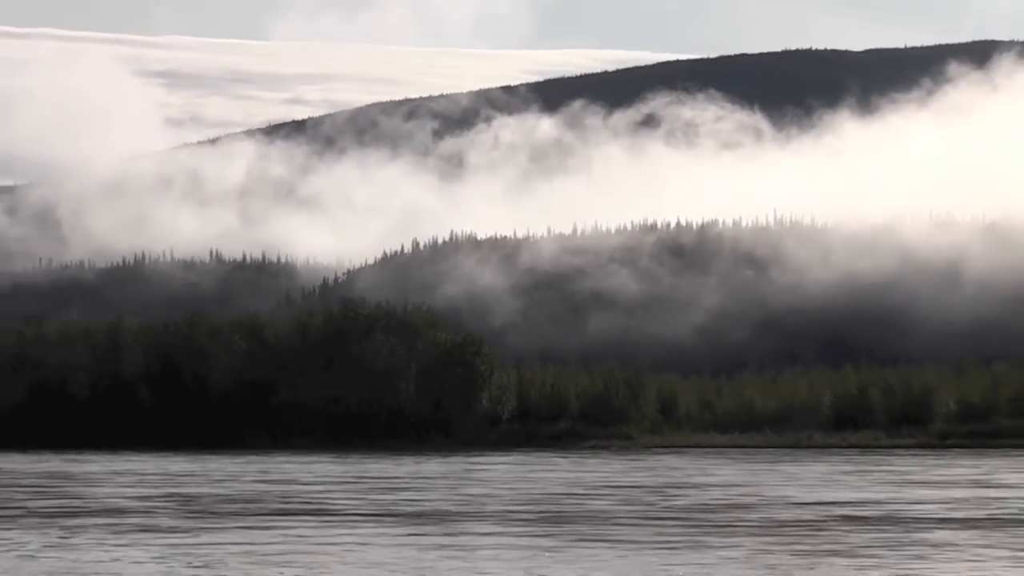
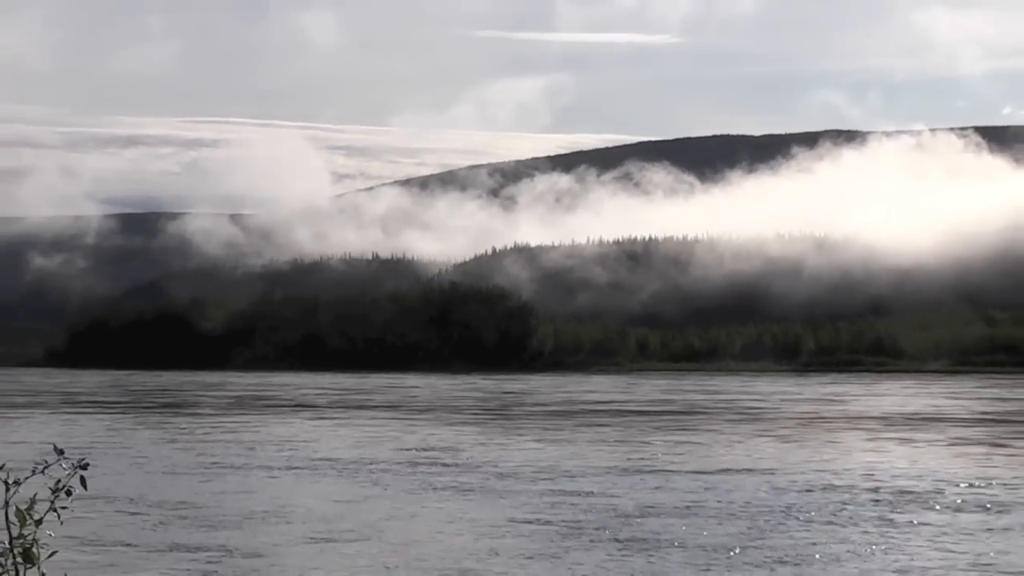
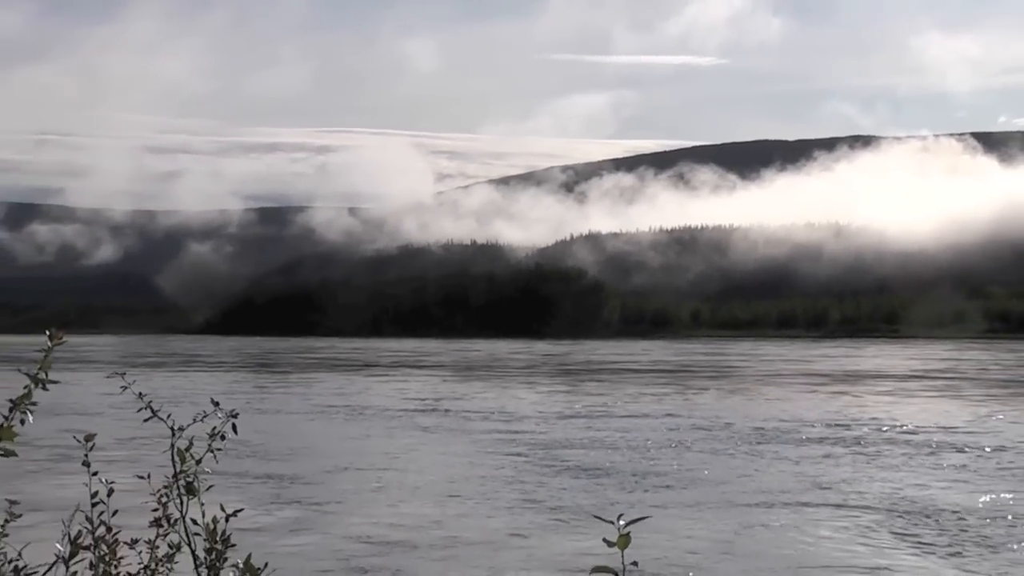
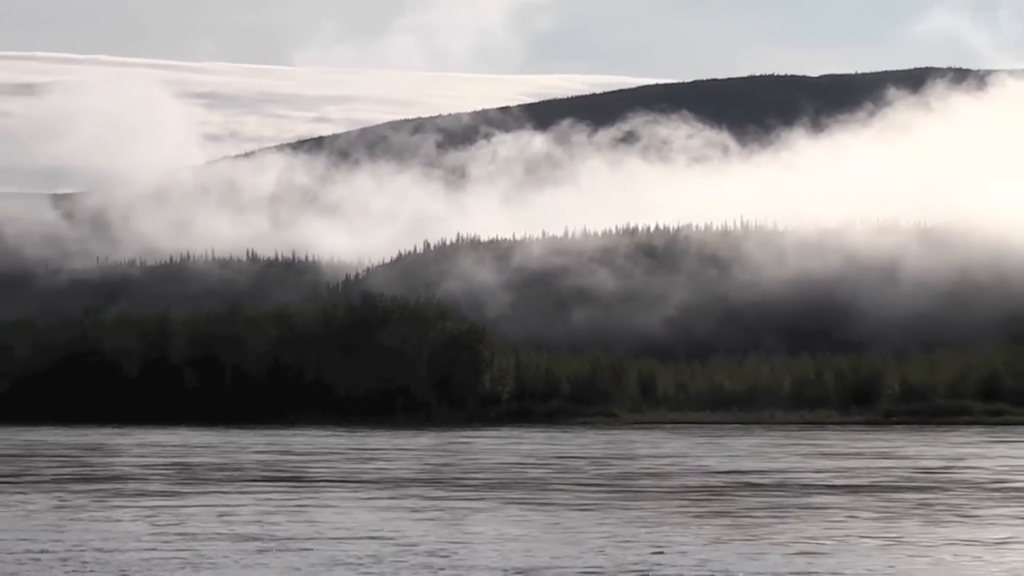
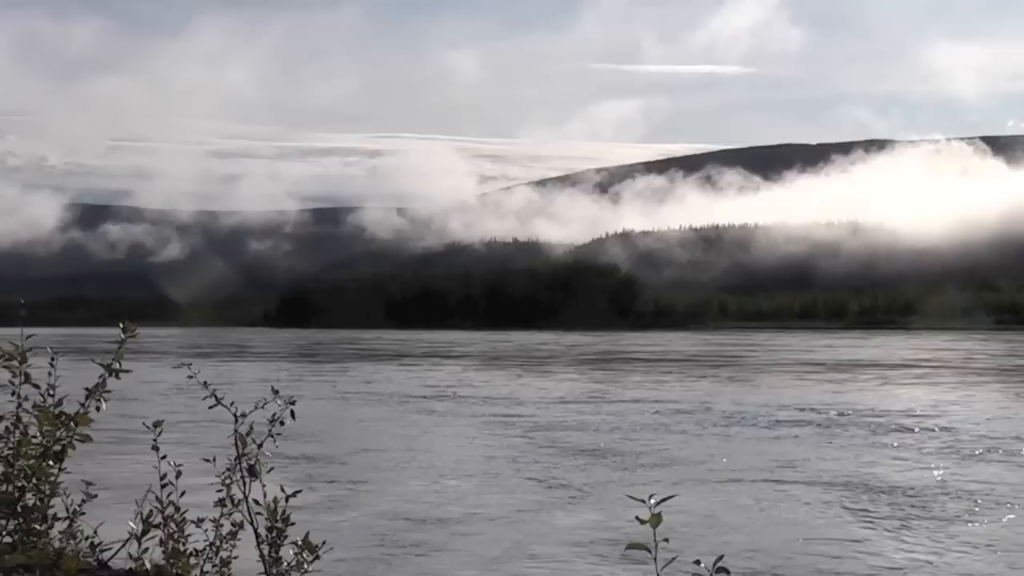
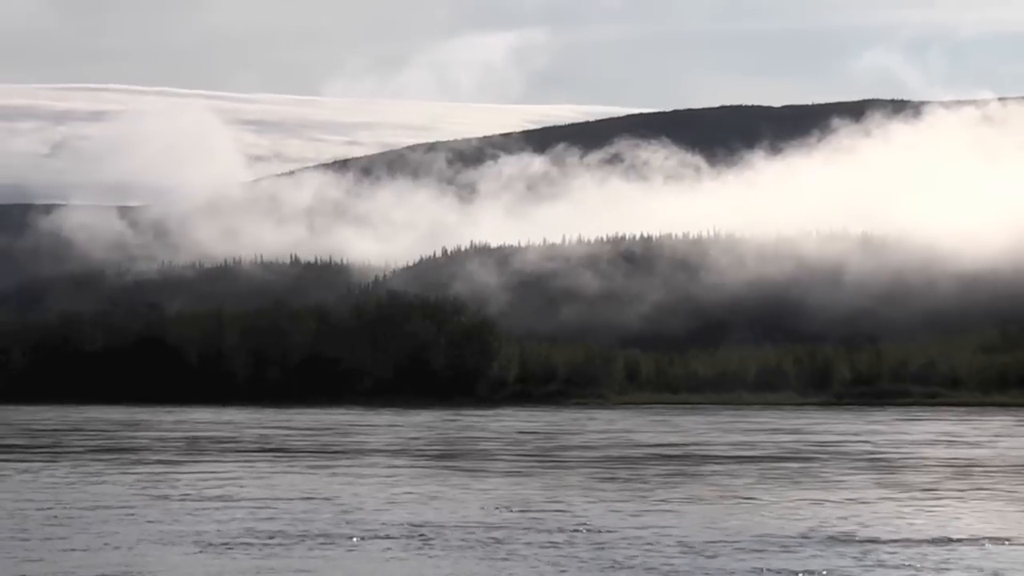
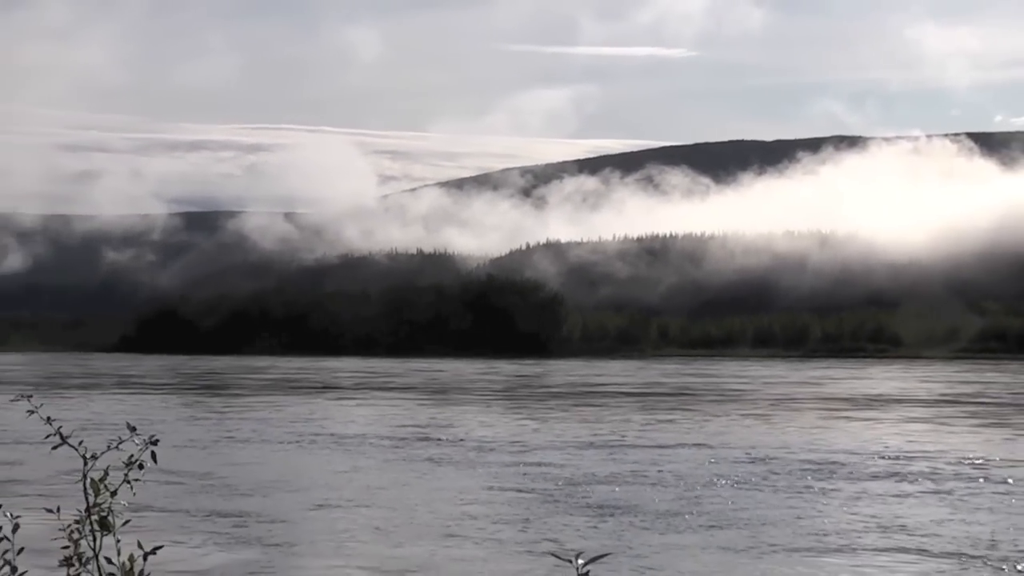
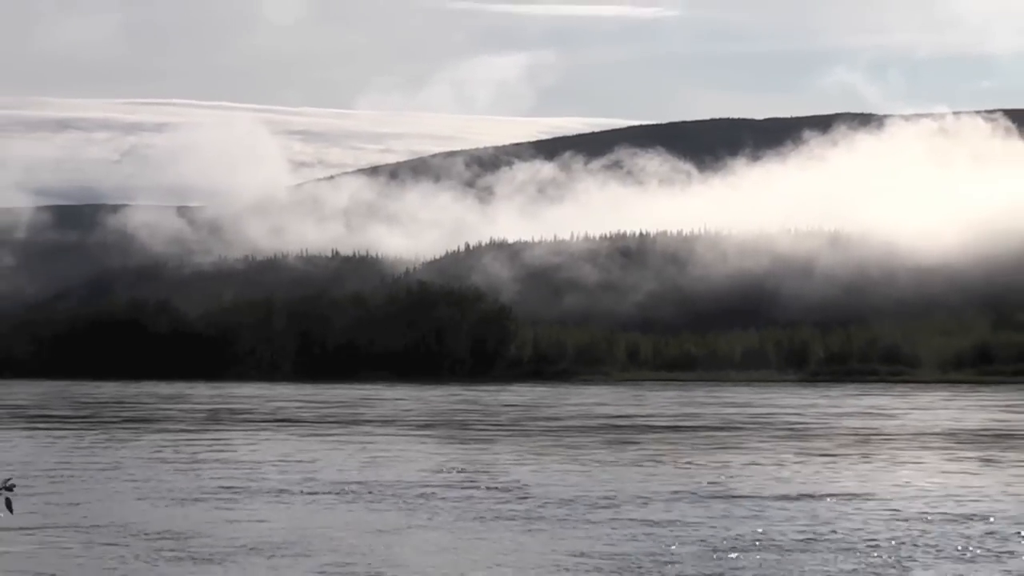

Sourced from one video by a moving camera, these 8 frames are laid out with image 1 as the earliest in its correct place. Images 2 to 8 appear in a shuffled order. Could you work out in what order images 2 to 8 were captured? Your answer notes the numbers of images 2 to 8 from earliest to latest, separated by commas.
4, 6, 8, 2, 7, 3, 5
